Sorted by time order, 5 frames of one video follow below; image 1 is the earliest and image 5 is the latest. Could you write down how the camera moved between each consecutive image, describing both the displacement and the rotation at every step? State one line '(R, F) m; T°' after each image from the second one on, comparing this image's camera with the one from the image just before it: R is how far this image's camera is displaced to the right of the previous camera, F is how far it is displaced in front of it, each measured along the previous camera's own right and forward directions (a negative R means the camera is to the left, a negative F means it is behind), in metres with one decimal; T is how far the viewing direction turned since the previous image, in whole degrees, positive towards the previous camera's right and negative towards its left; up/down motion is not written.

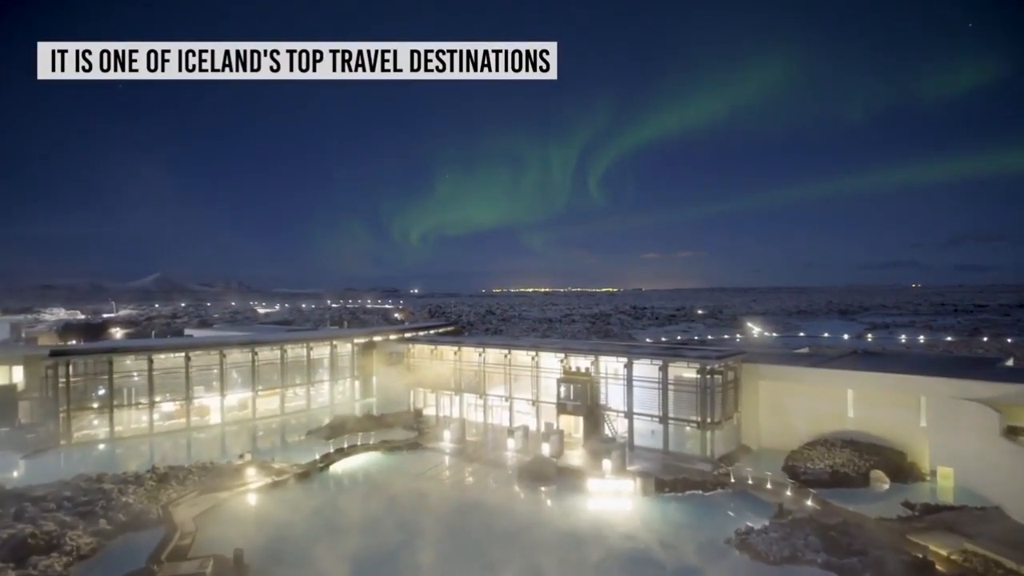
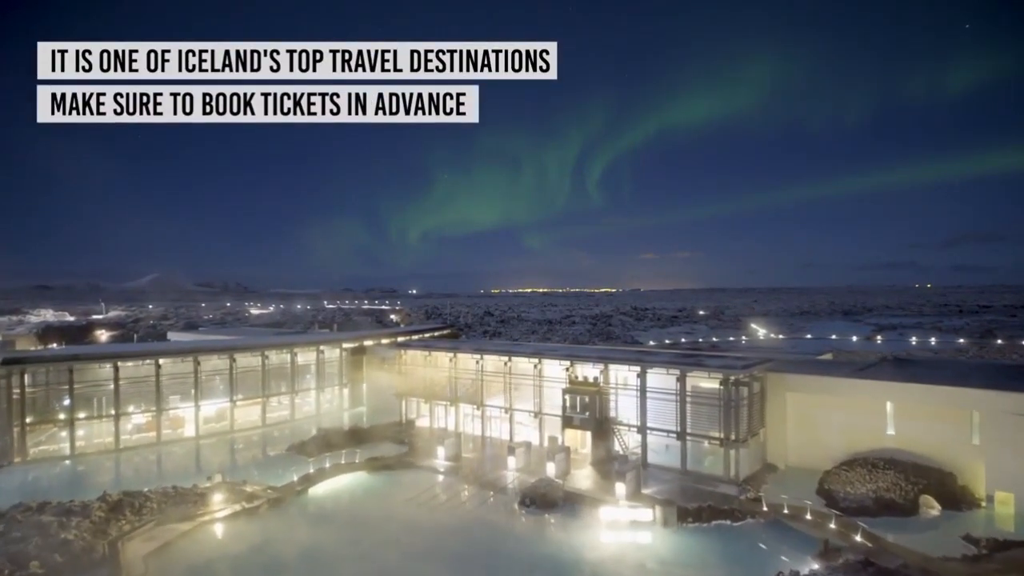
(-0.1, +1.5) m; 0°
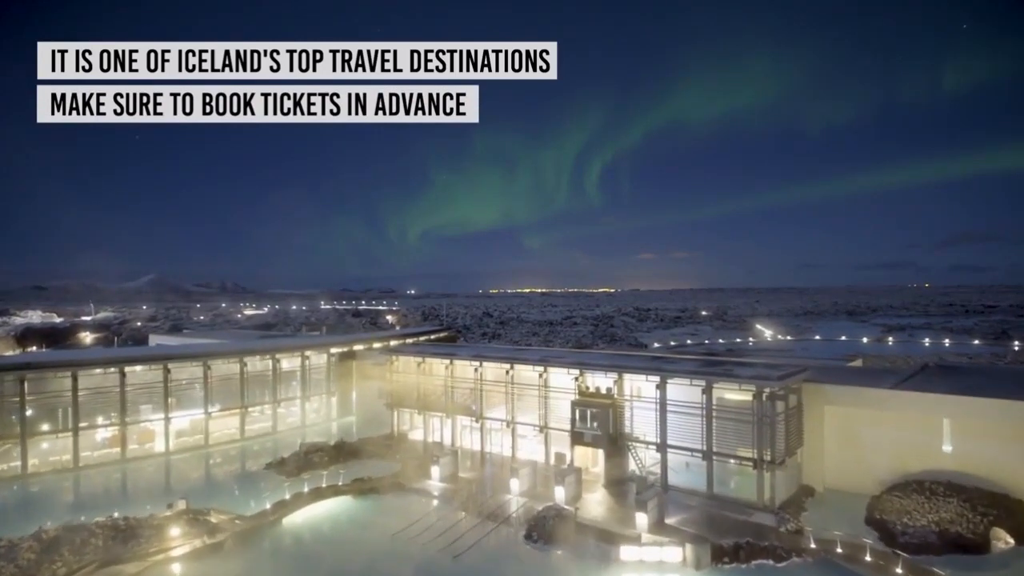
(-0.1, +1.6) m; 0°
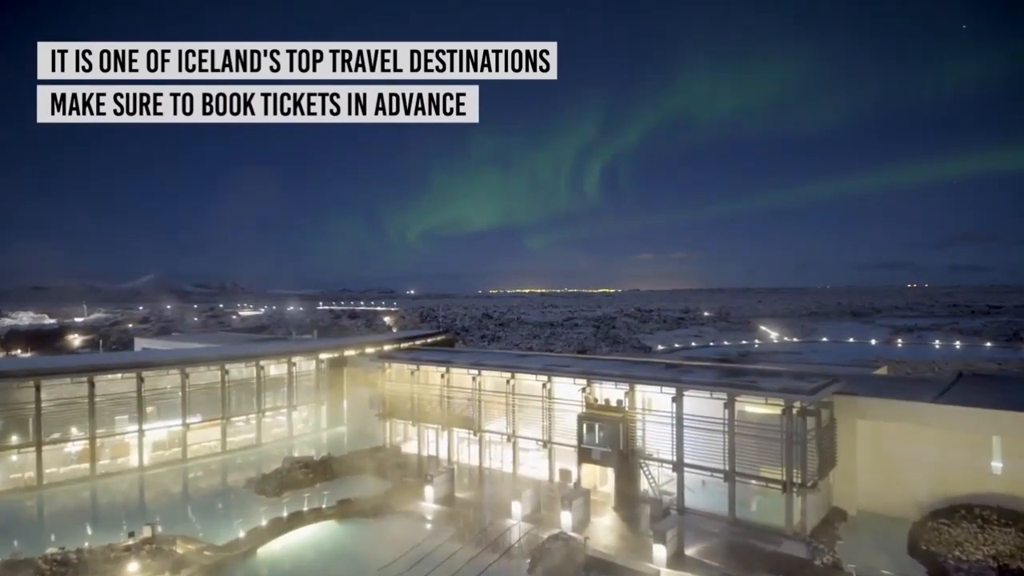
(0.0, +1.1) m; 0°
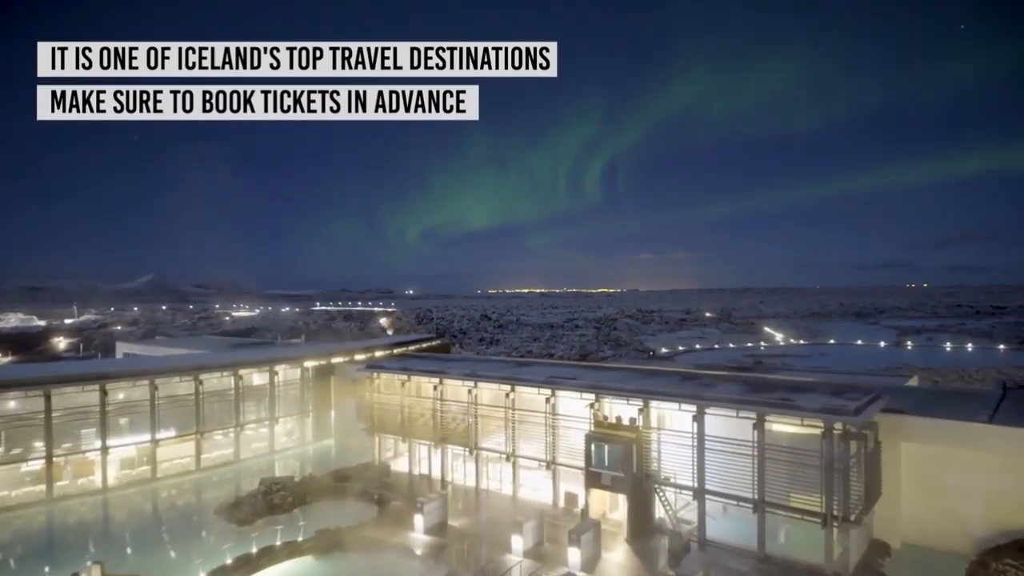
(0.0, +1.3) m; 0°
